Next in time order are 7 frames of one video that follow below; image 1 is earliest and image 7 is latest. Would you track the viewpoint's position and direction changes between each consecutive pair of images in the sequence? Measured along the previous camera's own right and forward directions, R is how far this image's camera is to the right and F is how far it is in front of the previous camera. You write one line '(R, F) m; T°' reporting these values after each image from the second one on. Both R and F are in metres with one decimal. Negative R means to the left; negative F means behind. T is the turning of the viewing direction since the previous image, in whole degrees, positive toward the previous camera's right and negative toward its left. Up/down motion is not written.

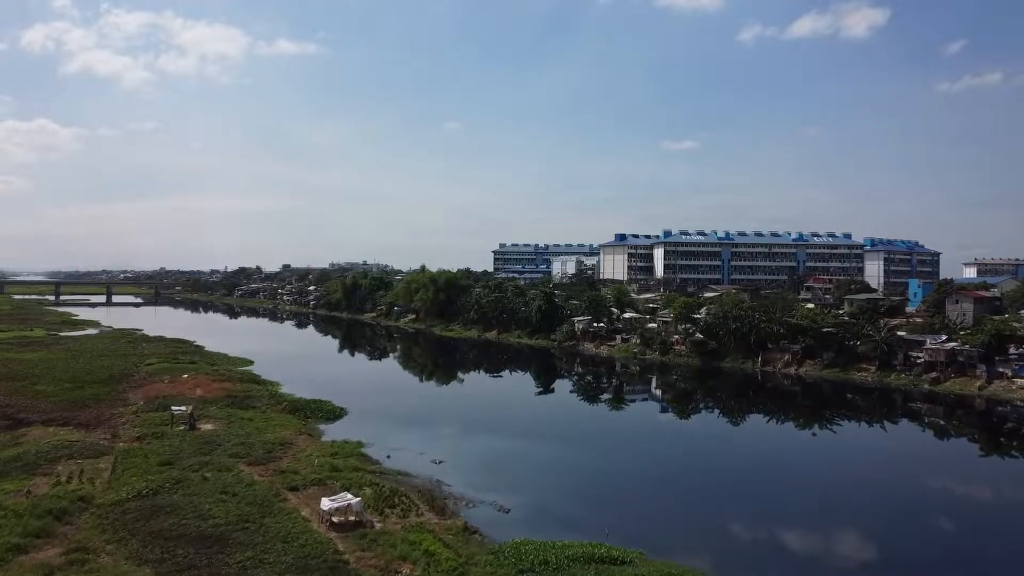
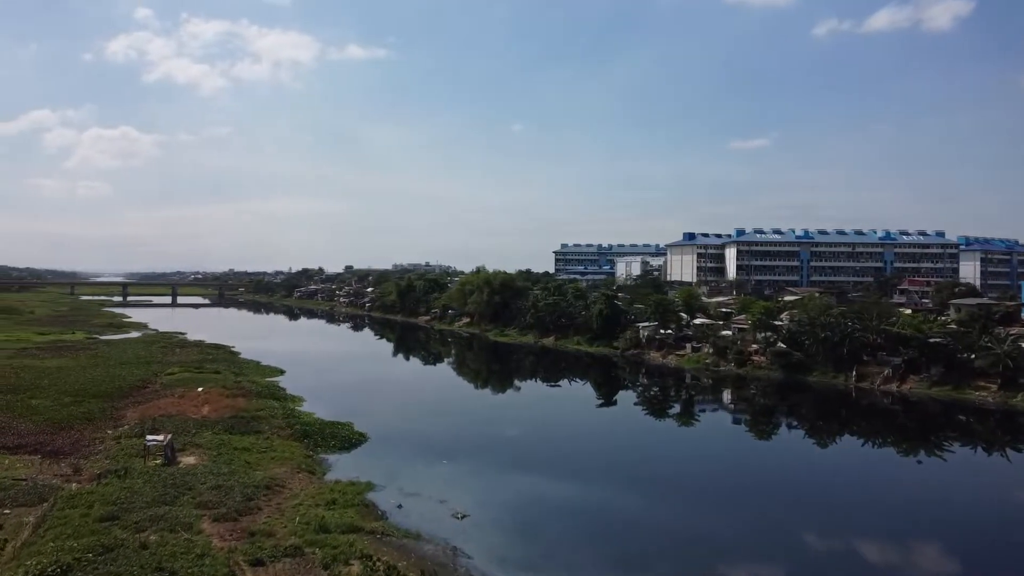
(+0.3, +3.6) m; -5°
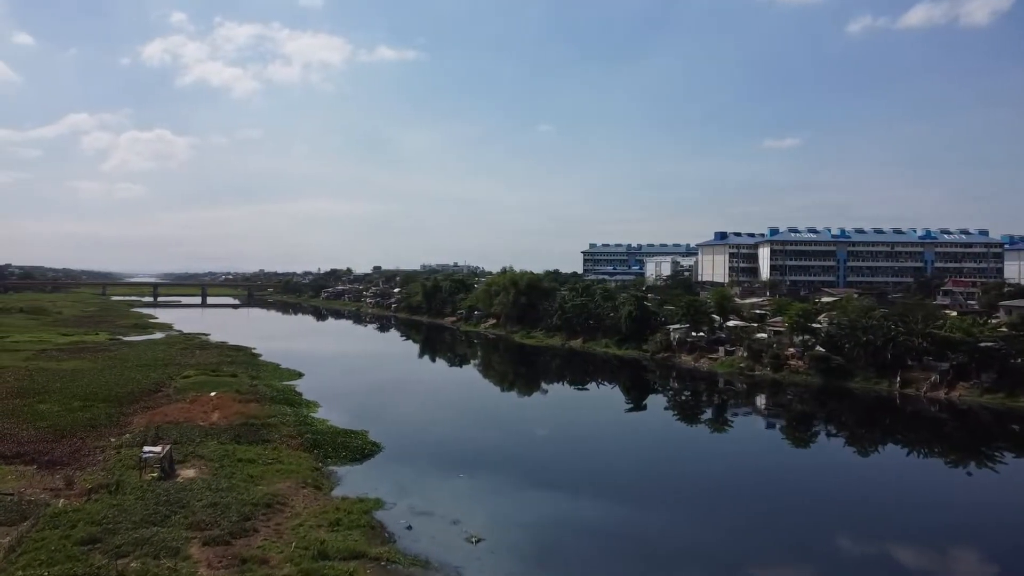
(+0.1, +1.1) m; -2°
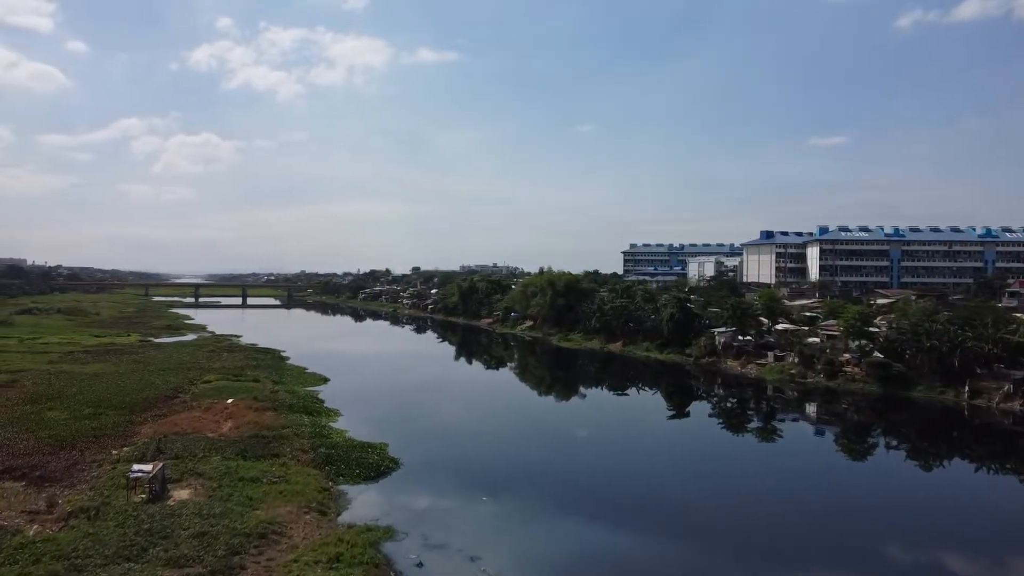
(+0.2, +1.6) m; -3°
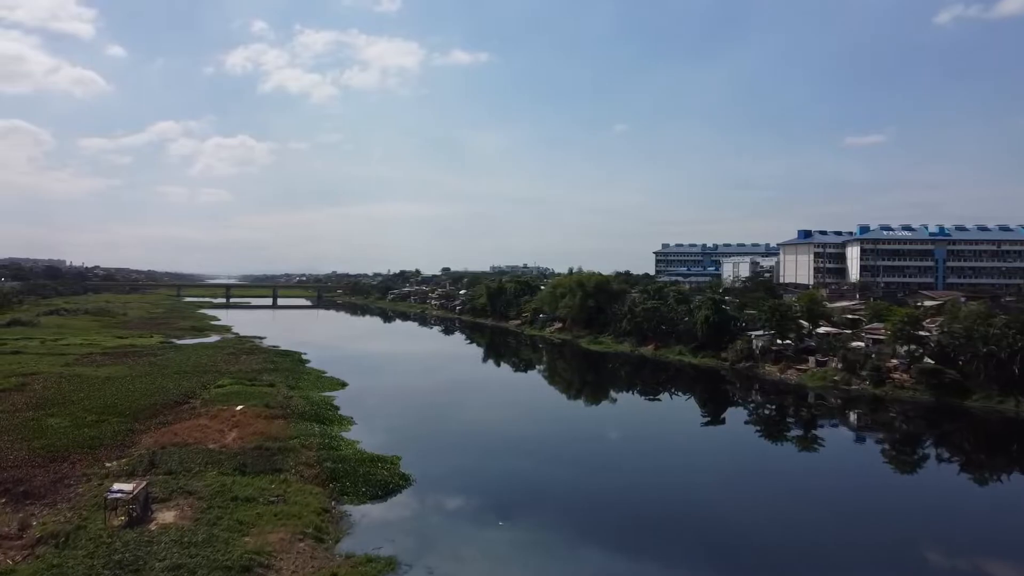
(+0.2, +1.4) m; -2°
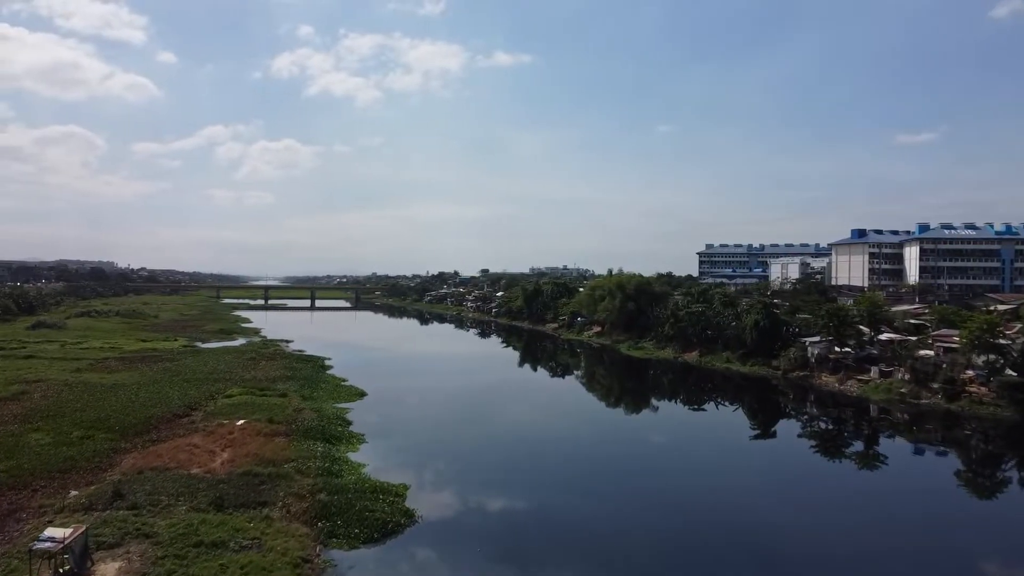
(+0.3, +2.2) m; -3°
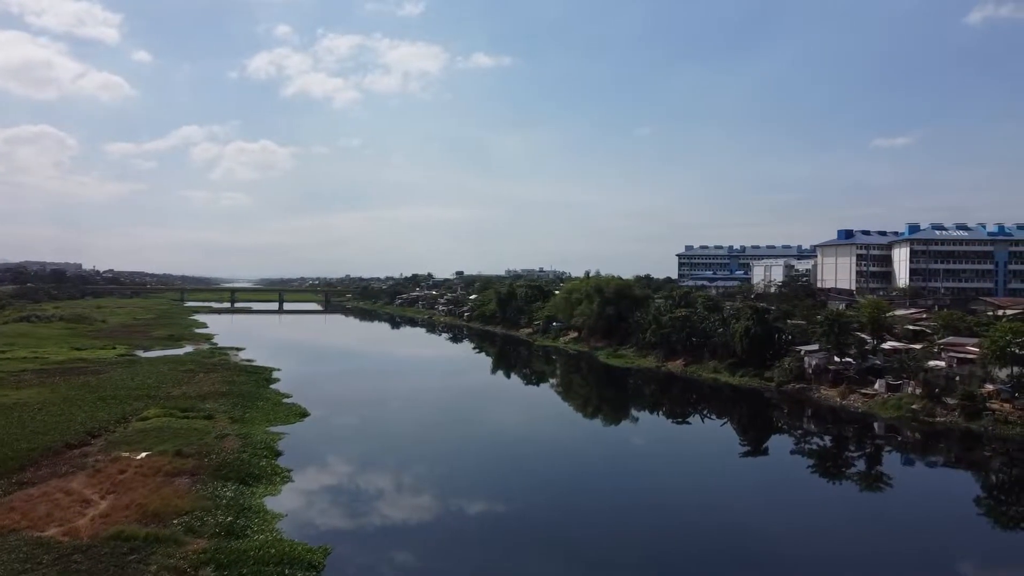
(+0.4, +3.2) m; +2°
